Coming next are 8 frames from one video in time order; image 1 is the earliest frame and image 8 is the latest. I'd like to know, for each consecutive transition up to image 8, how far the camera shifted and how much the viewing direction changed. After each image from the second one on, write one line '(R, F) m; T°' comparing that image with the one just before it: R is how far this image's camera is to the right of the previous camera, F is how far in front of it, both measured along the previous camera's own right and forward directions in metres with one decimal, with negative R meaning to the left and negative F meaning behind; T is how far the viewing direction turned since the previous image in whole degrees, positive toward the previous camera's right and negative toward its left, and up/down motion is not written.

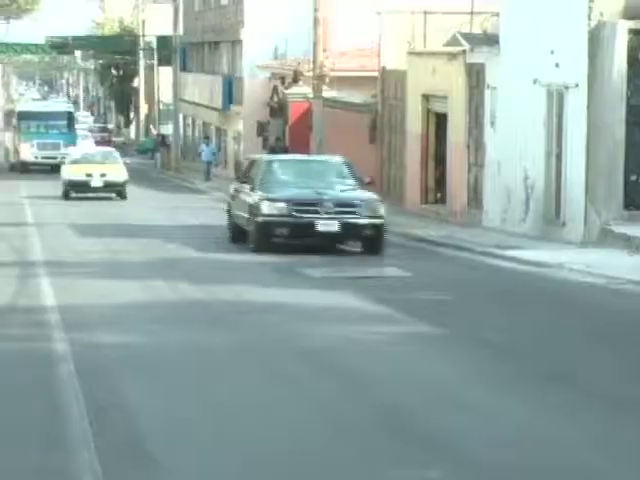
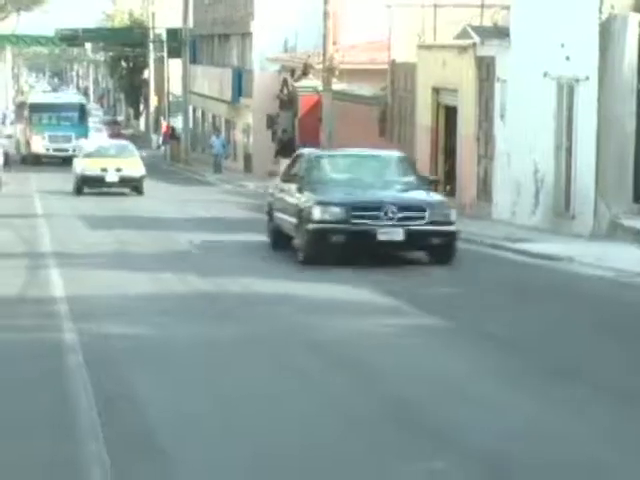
(+0.6, 0.0) m; -2°
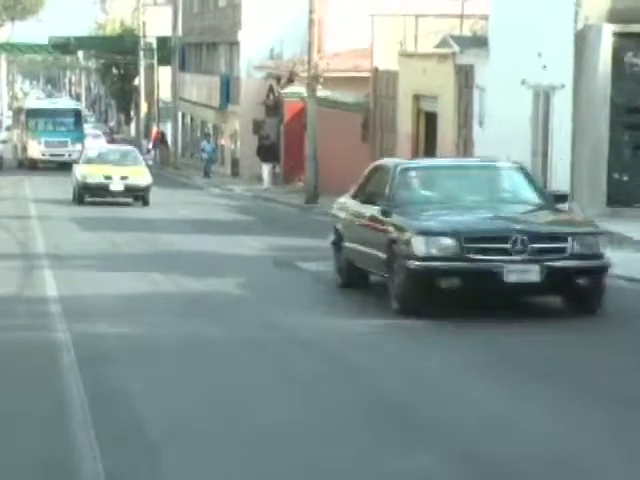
(+0.1, -0.5) m; 0°
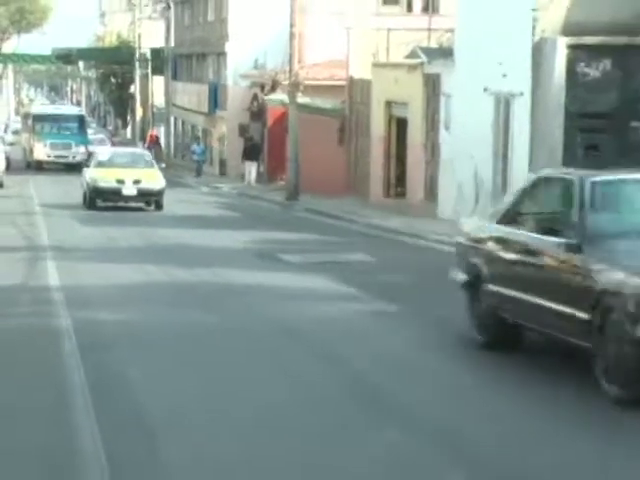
(+0.1, -1.4) m; 0°
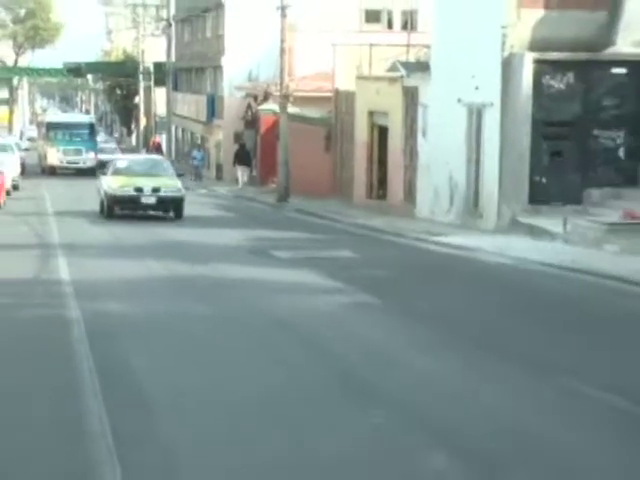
(0.0, -1.6) m; 0°
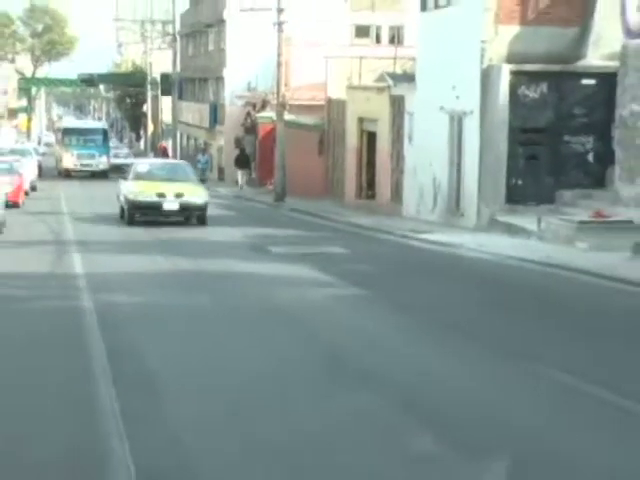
(-0.1, -1.6) m; +1°
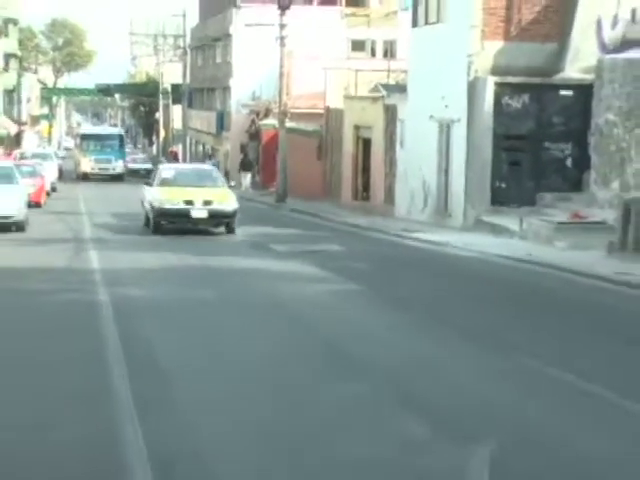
(-0.1, -1.6) m; 0°
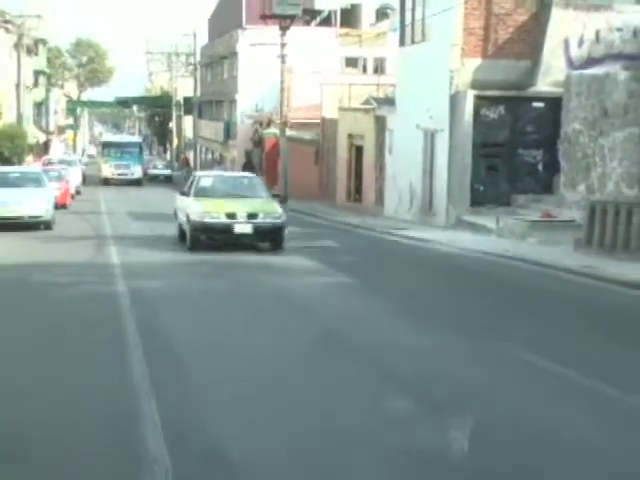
(-0.1, -2.4) m; 0°
